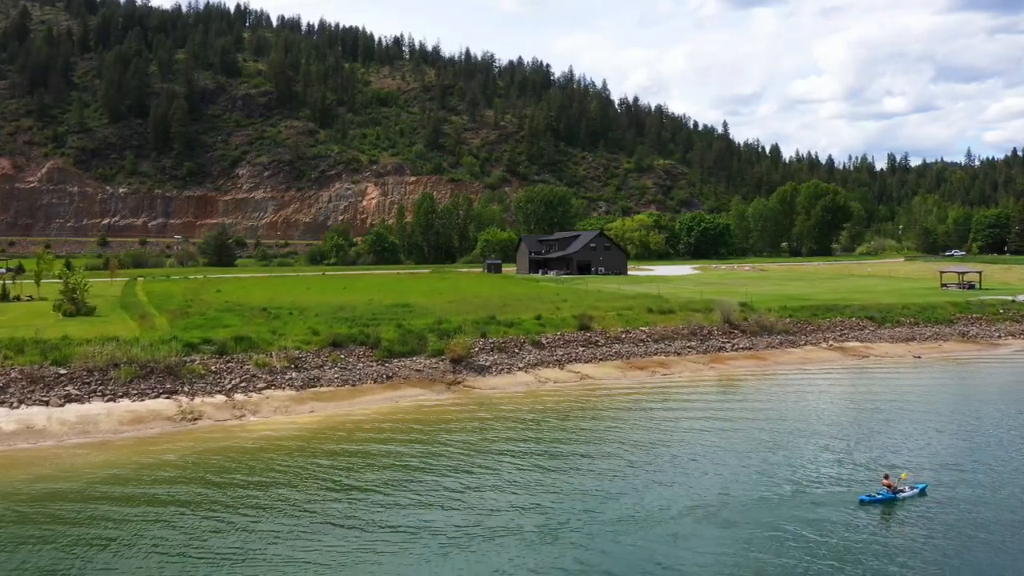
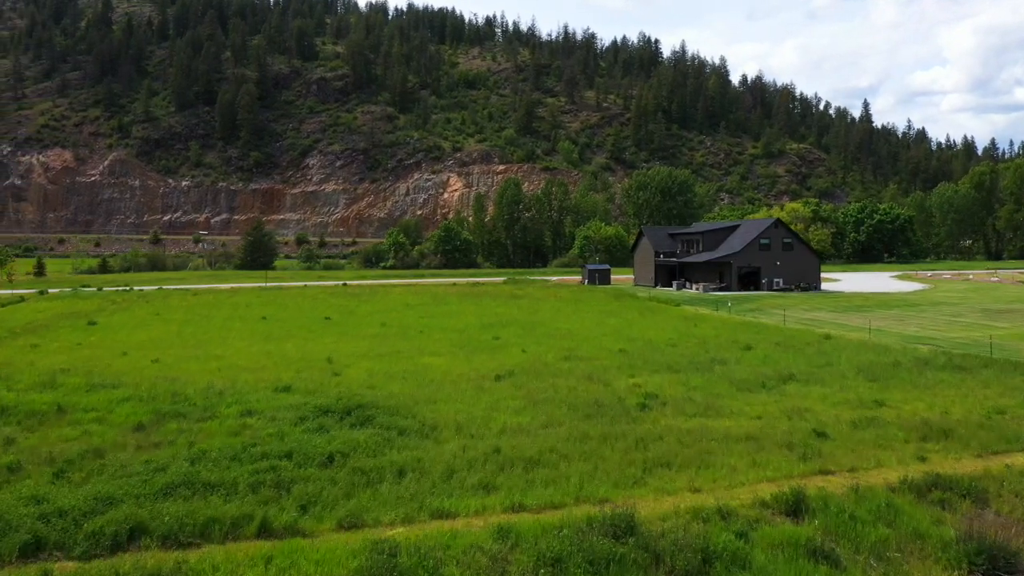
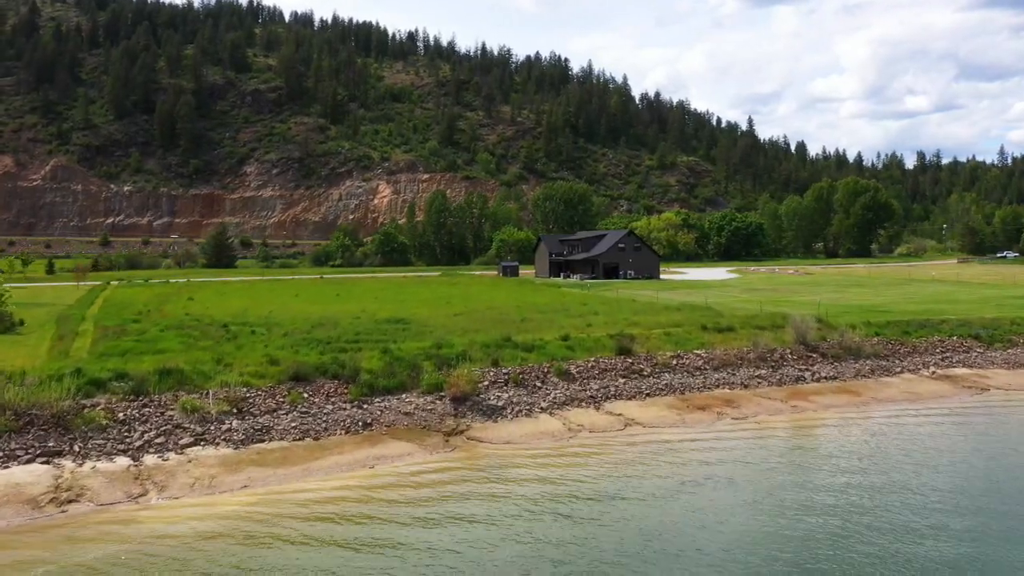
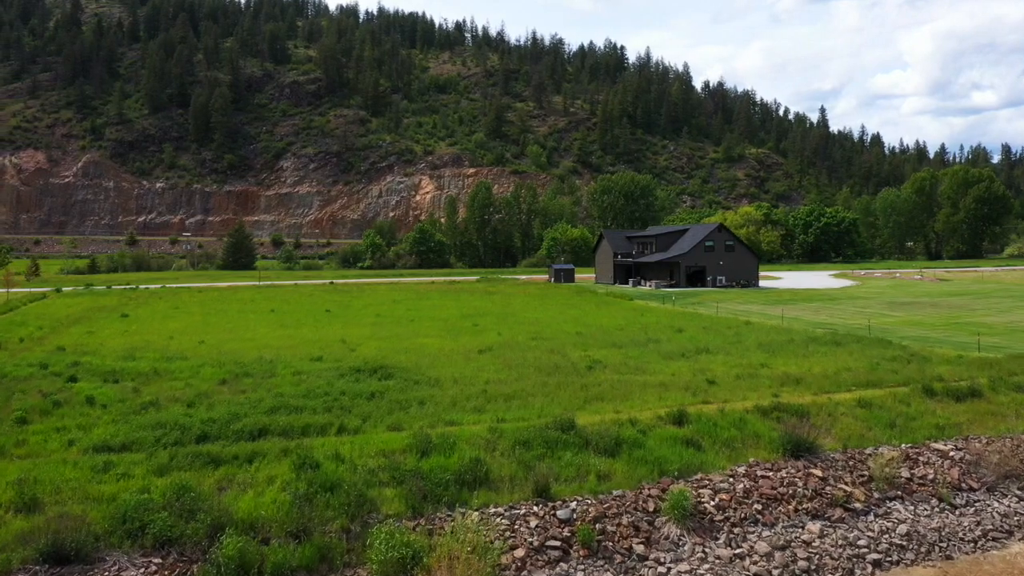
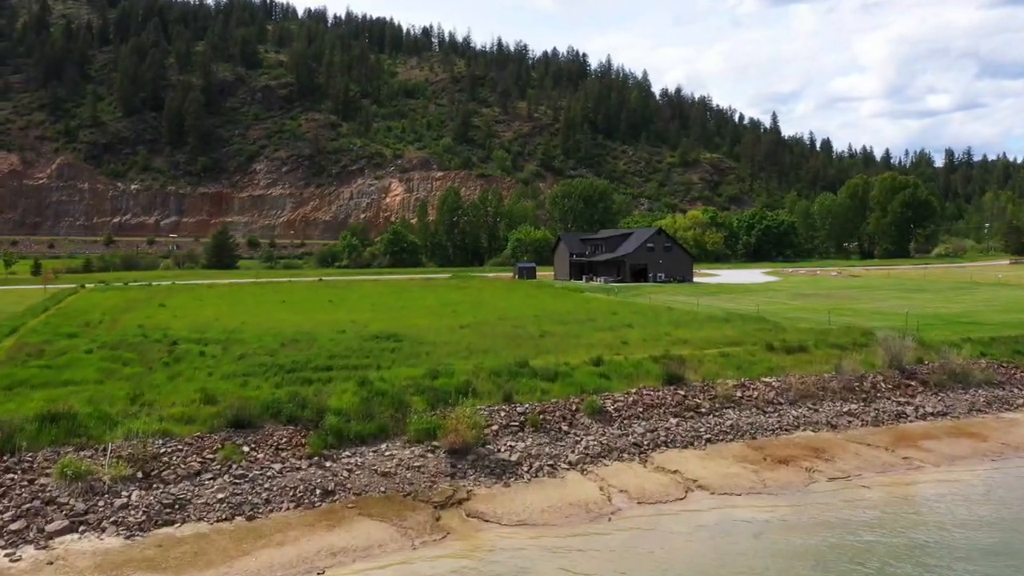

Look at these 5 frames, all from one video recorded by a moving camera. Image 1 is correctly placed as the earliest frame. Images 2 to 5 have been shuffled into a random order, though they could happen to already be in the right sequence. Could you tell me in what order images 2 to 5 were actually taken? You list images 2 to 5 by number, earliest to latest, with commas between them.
3, 5, 4, 2
